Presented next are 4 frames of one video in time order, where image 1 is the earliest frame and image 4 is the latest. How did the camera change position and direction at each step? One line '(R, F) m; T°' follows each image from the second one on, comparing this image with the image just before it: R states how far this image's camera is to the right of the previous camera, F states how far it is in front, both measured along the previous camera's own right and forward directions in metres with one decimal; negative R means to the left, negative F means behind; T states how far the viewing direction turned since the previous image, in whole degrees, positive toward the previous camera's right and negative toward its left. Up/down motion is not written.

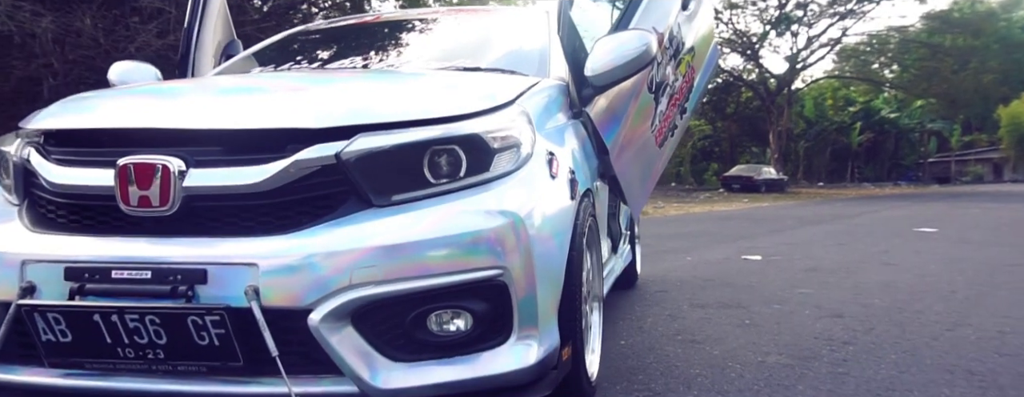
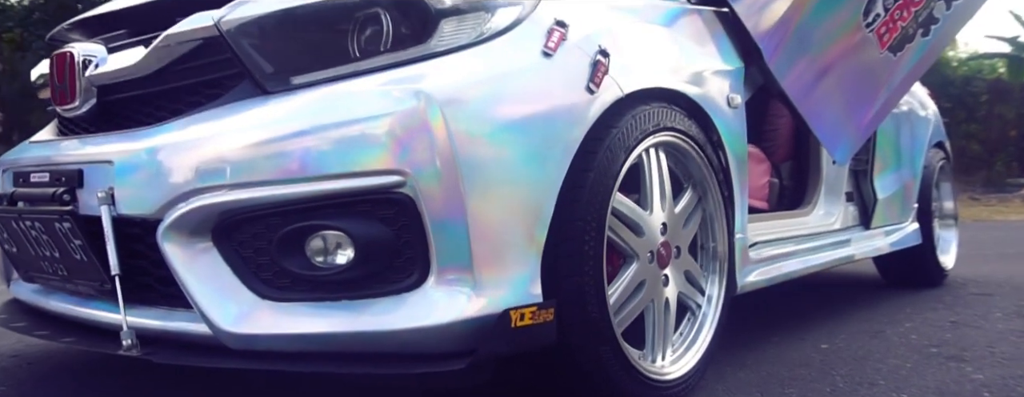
(+1.0, +1.1) m; -32°
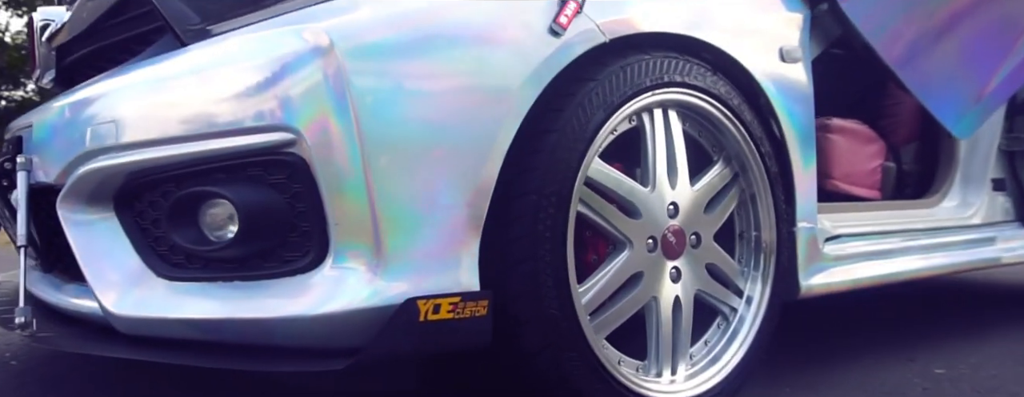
(+0.4, +0.4) m; -13°
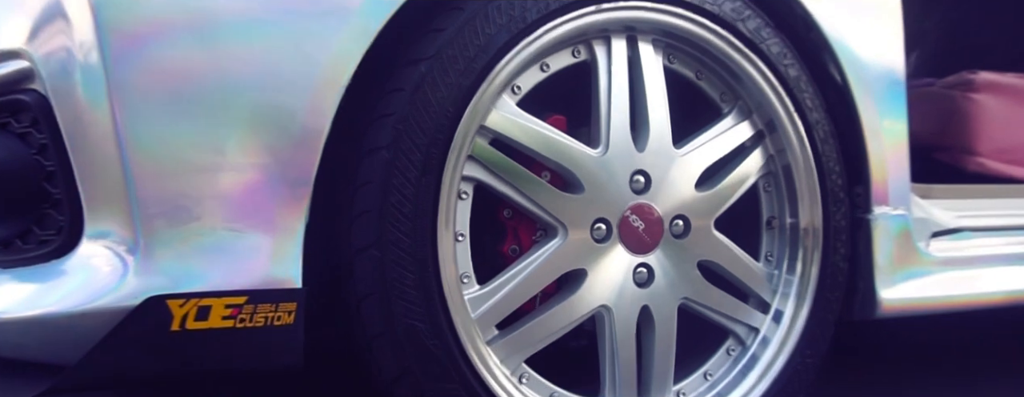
(+0.4, +0.5) m; -14°
